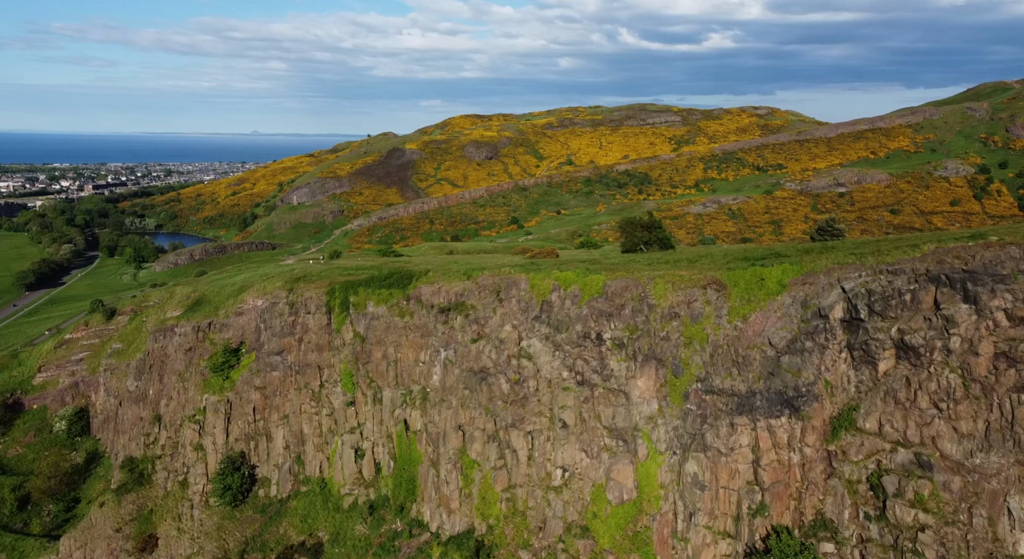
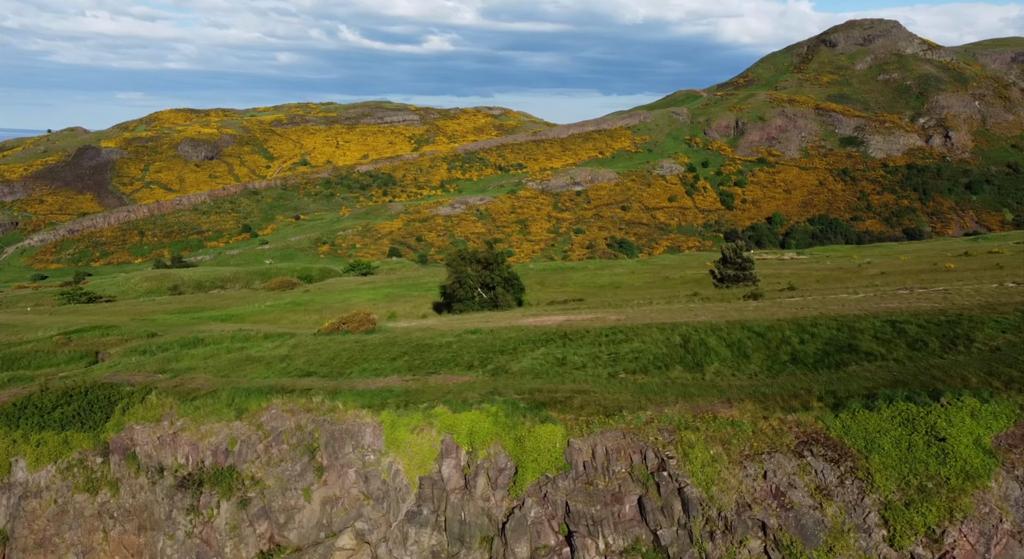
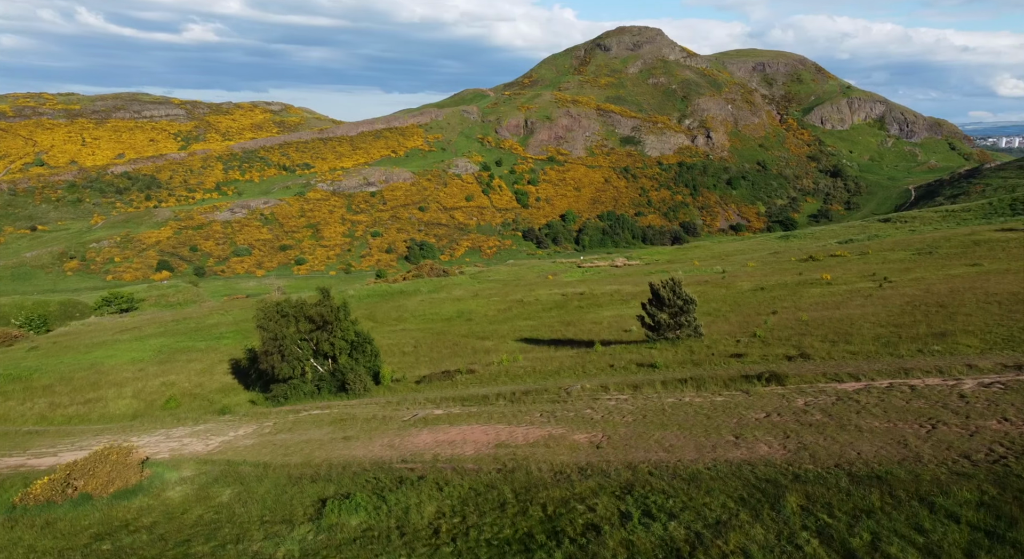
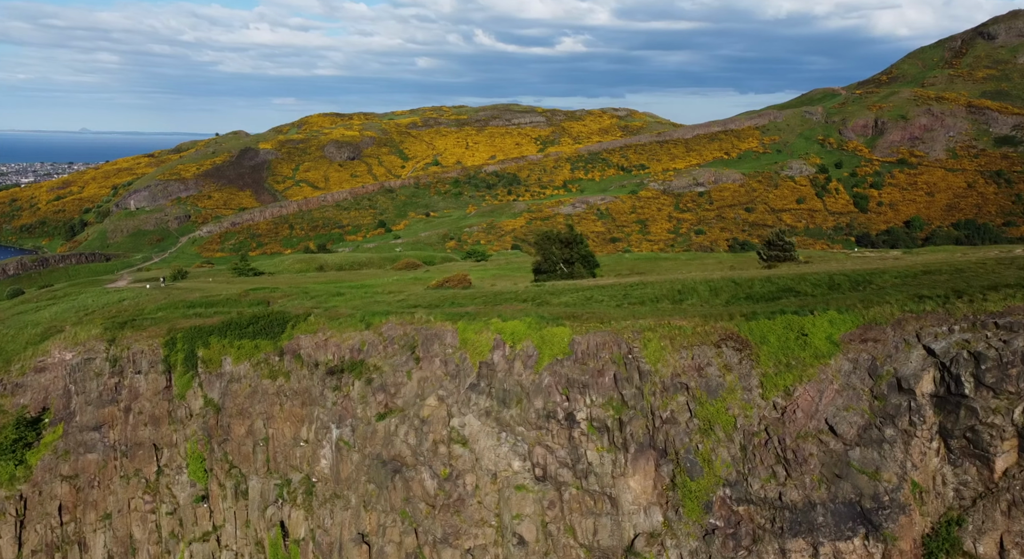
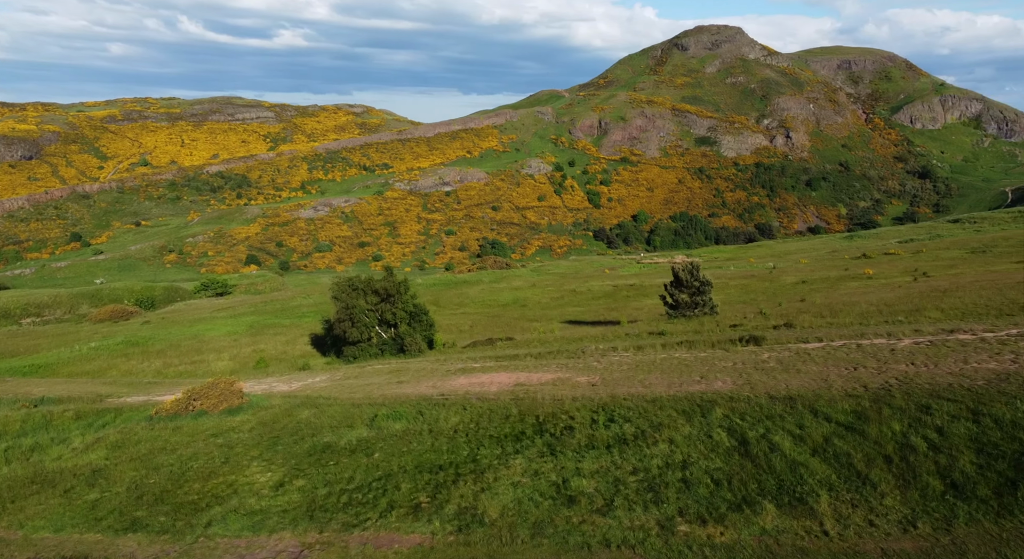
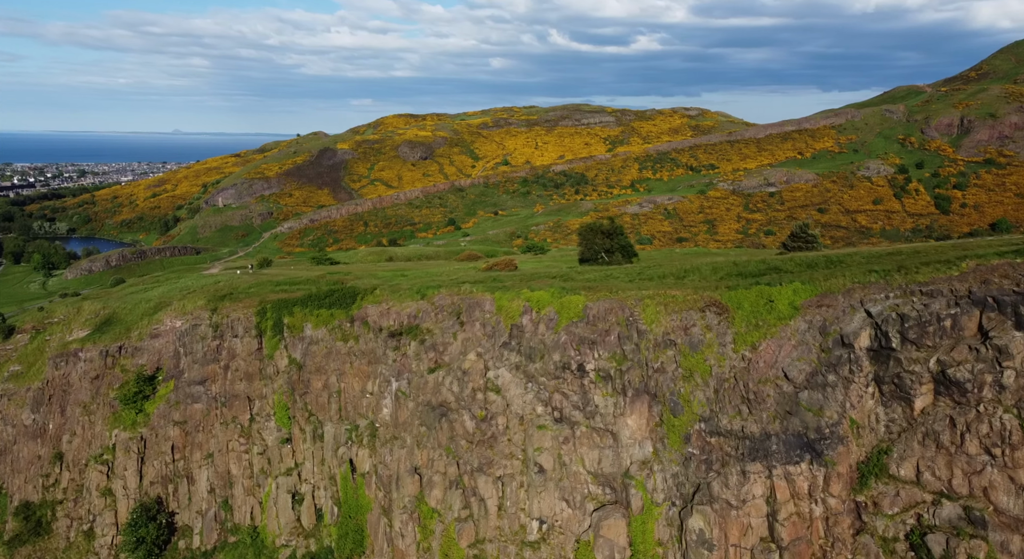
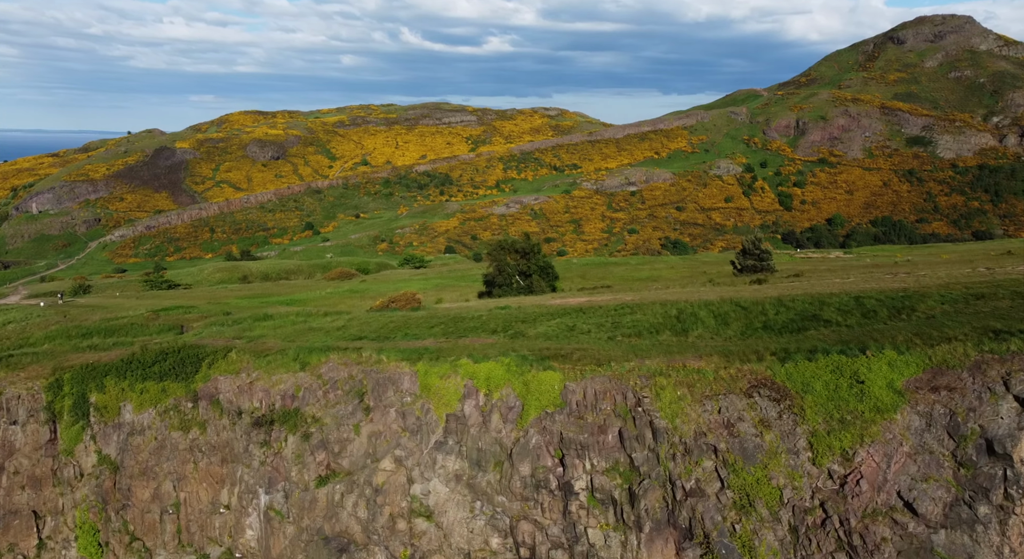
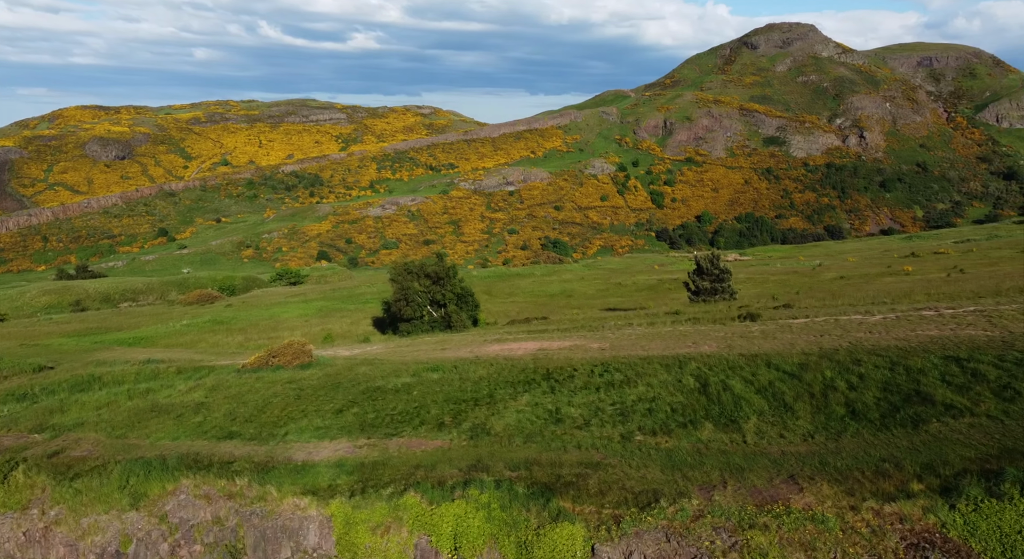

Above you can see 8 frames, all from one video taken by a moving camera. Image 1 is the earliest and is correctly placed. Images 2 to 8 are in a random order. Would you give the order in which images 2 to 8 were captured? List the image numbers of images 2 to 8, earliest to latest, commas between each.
6, 4, 7, 2, 8, 5, 3
